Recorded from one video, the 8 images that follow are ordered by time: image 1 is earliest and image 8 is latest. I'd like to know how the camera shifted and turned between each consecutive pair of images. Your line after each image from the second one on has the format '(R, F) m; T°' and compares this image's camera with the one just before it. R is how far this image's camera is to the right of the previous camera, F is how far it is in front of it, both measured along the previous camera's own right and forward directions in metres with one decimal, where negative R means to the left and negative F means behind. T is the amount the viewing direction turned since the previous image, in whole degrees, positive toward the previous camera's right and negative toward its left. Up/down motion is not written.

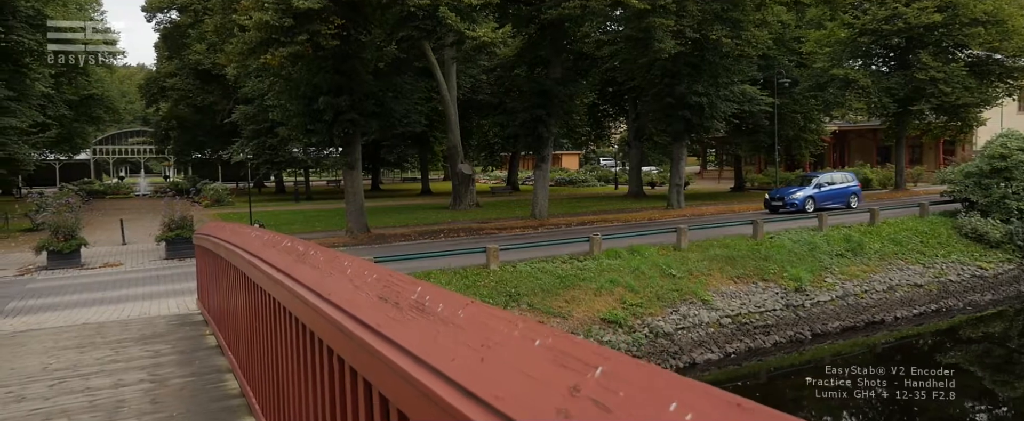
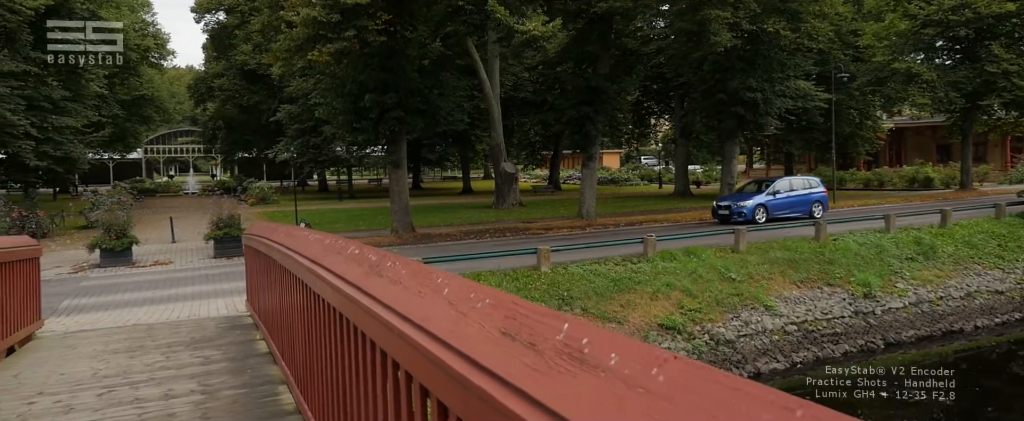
(-0.2, +0.4) m; -3°
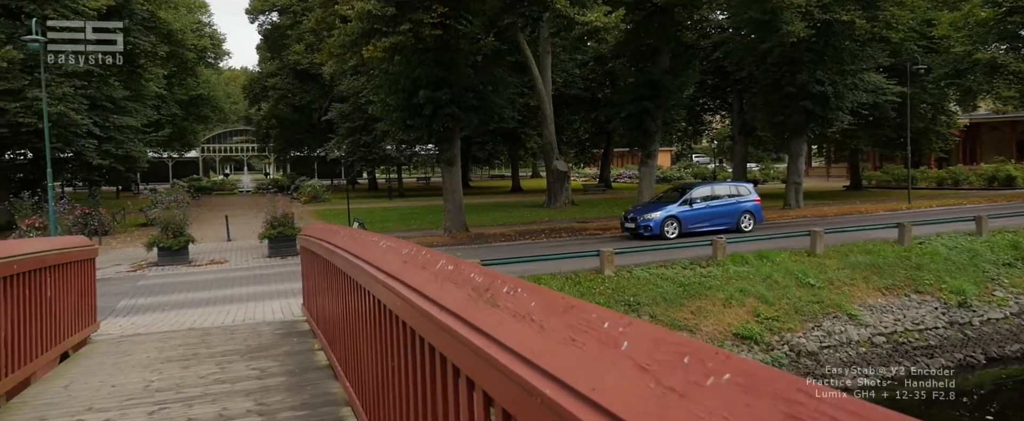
(-0.3, +0.6) m; -4°
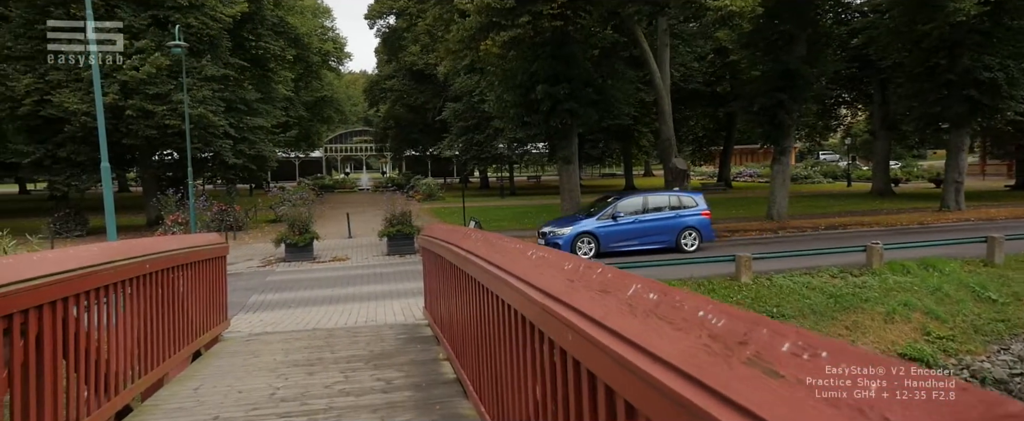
(-0.3, +0.6) m; -9°
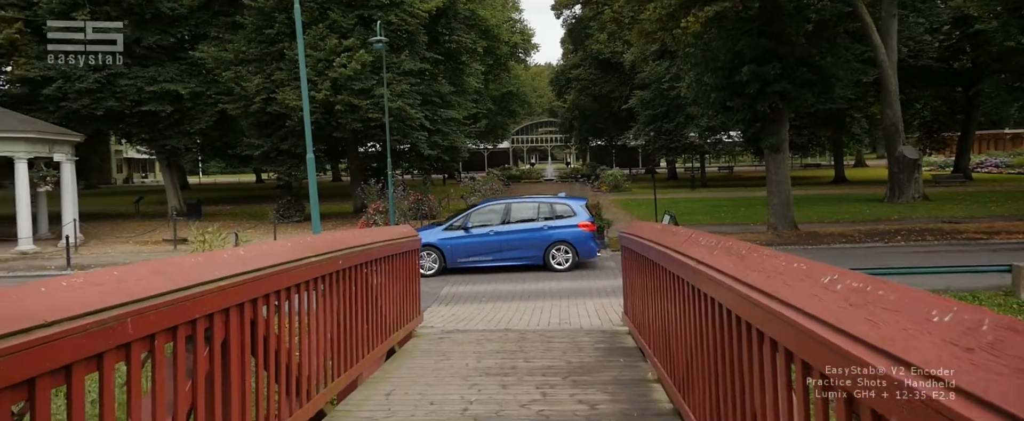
(-0.3, +0.9) m; -15°
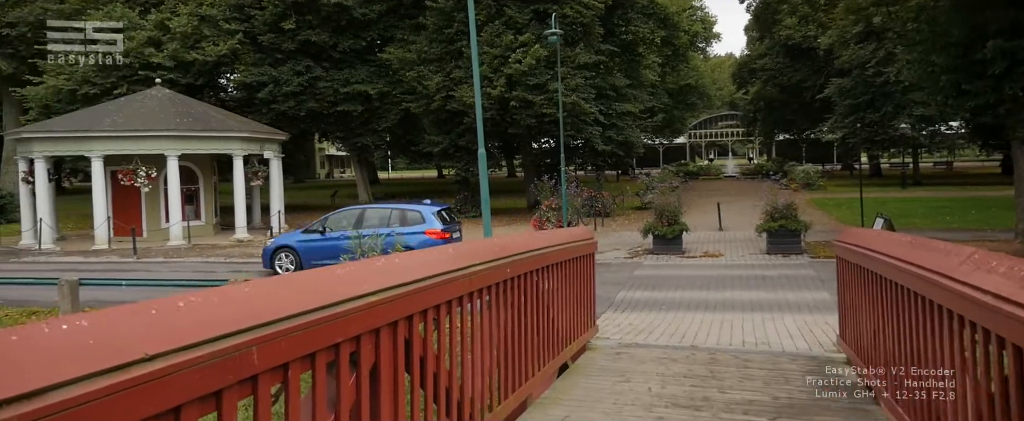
(-0.2, +0.8) m; -14°
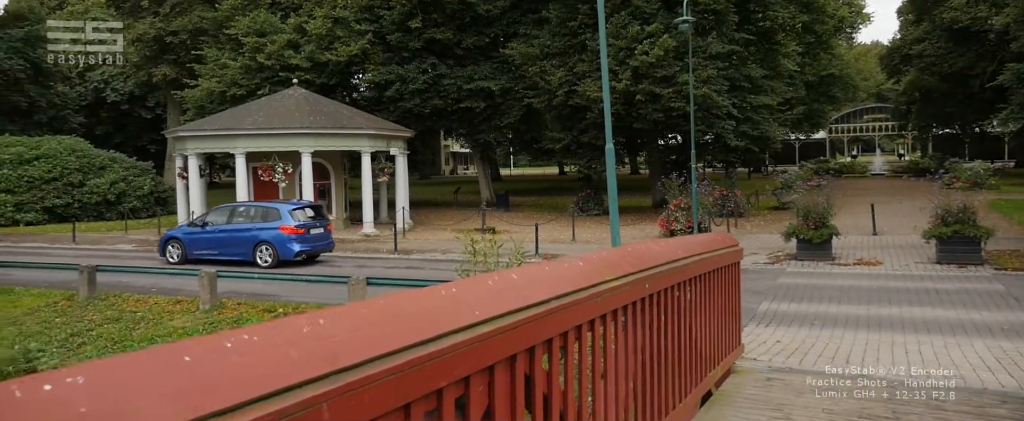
(-0.1, +0.8) m; -10°
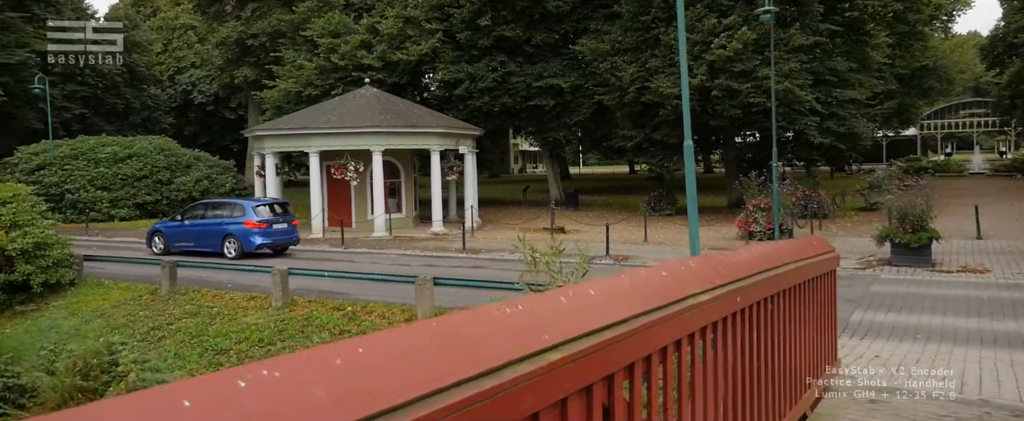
(0.0, +0.5) m; -6°
